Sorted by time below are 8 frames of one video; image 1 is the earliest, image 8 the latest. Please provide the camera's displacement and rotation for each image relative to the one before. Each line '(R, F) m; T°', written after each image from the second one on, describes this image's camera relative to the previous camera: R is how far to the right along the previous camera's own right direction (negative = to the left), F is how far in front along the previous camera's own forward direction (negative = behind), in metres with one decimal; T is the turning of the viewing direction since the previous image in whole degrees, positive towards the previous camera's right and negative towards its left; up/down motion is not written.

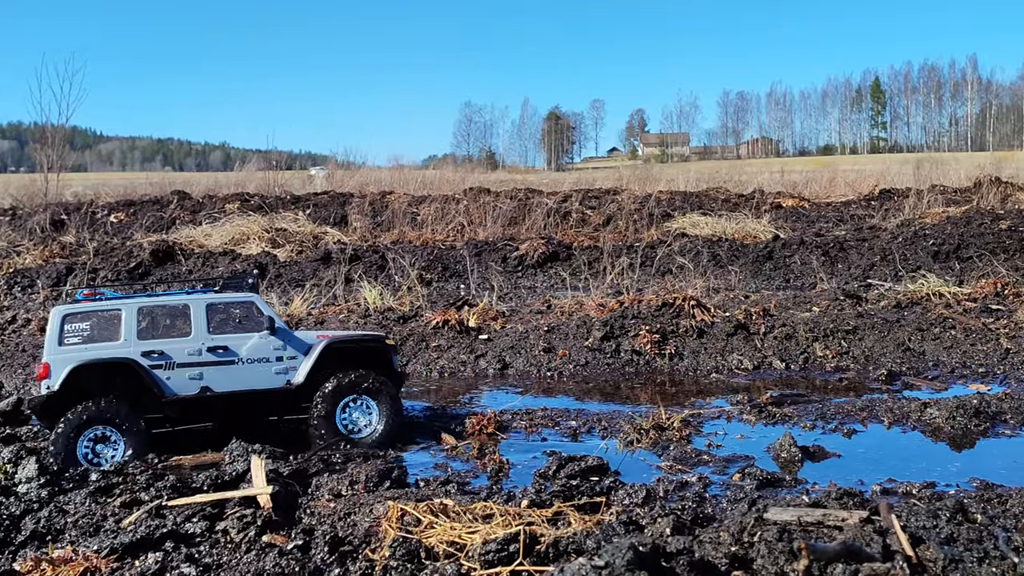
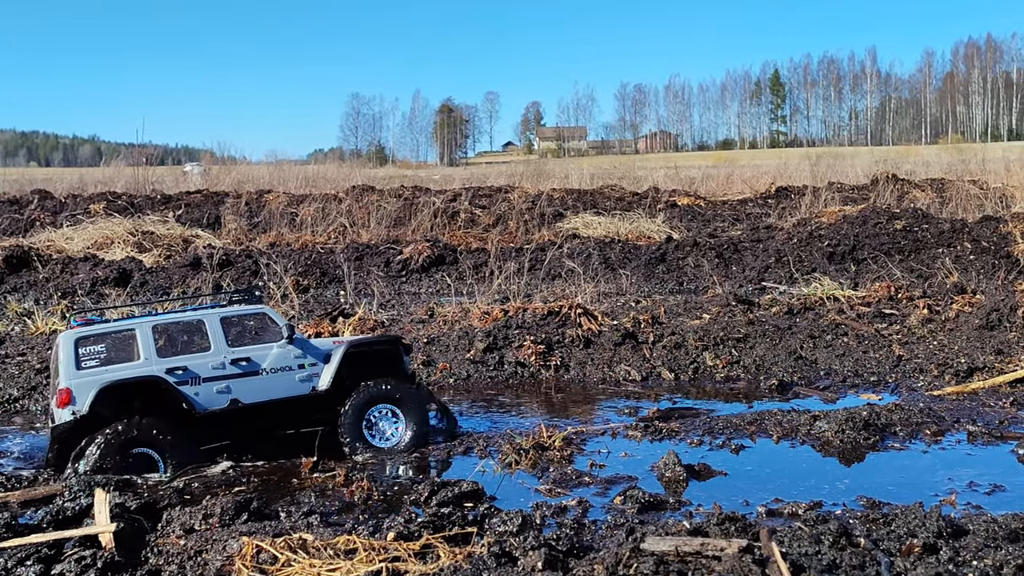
(+0.3, +0.5) m; +4°
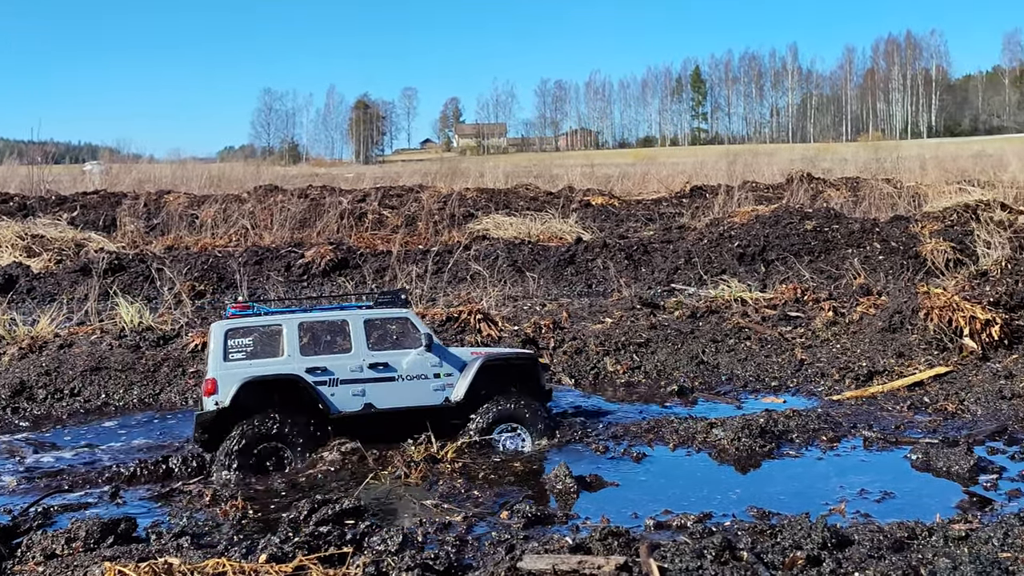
(+0.5, +0.2) m; +2°
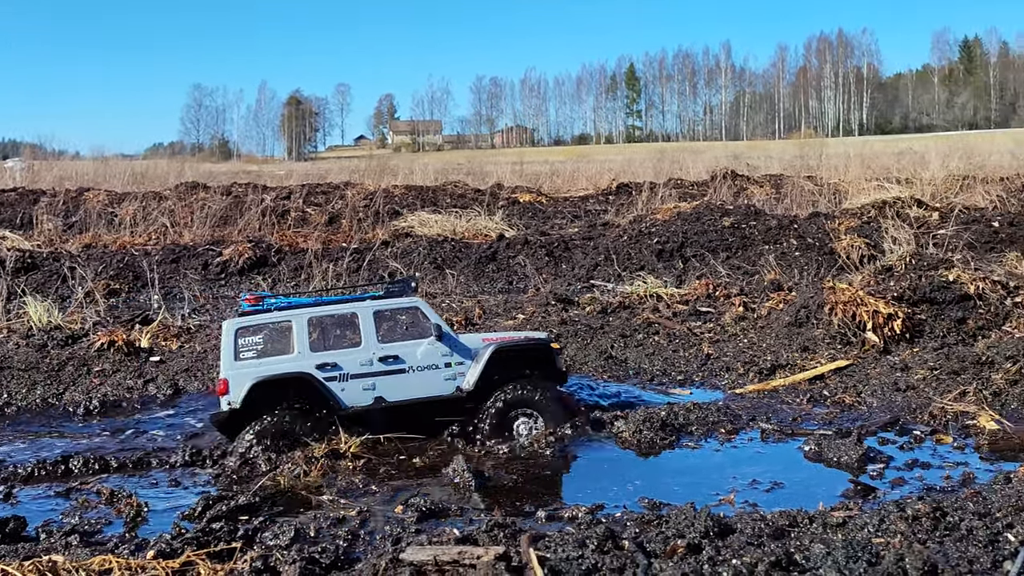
(+0.5, -0.1) m; +1°
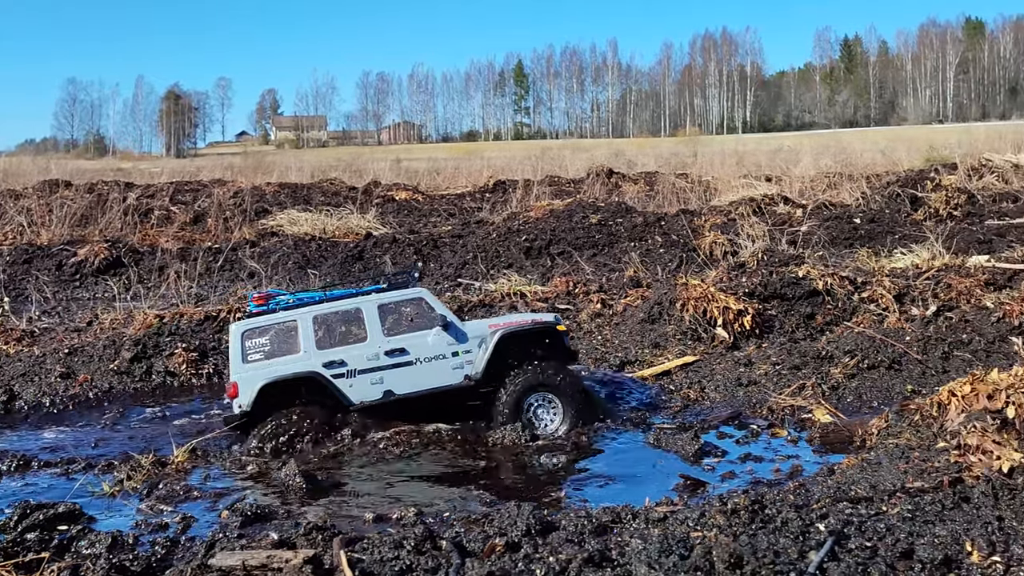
(+0.7, 0.0) m; +3°
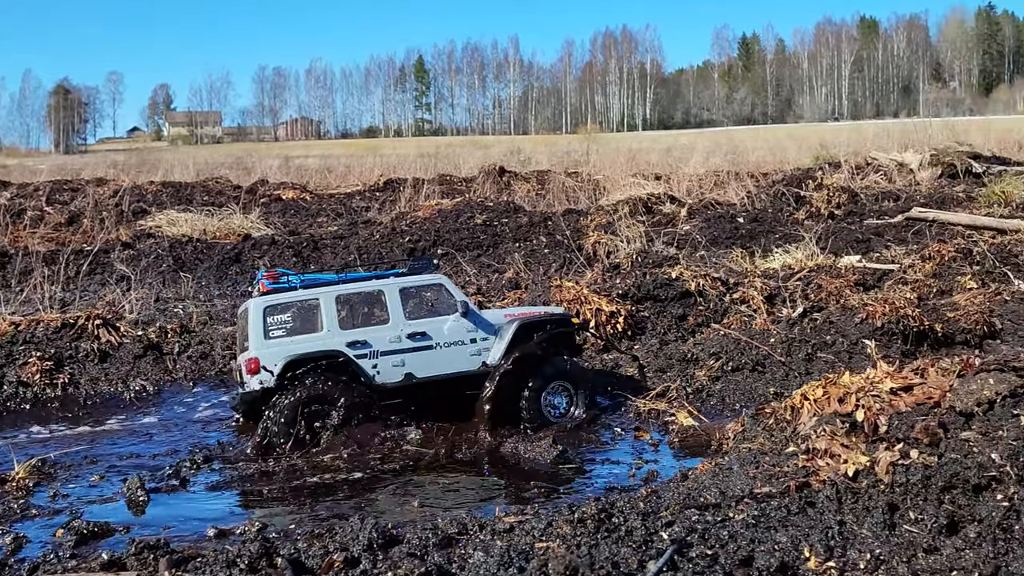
(+0.5, +0.1) m; +3°
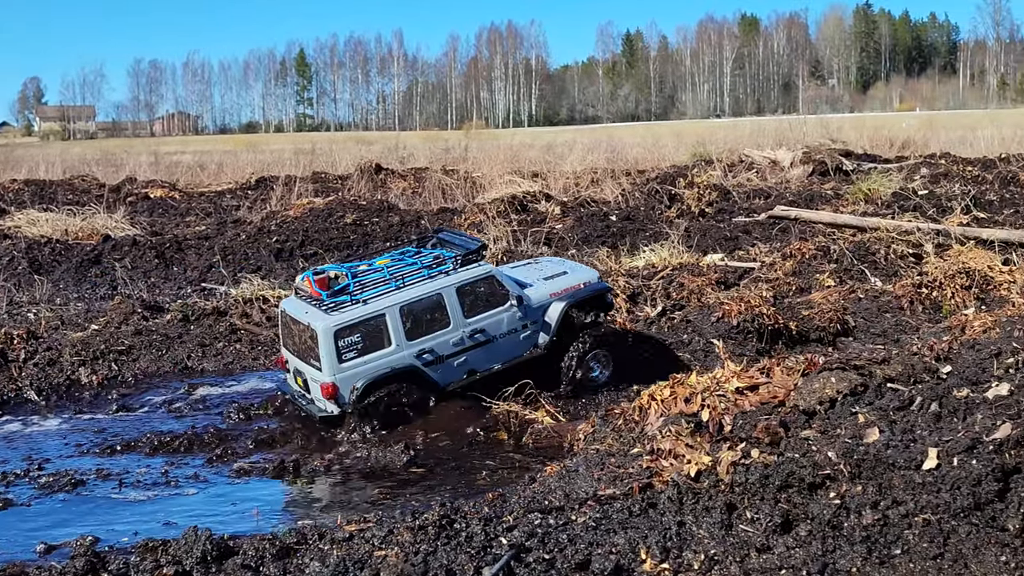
(+0.5, 0.0) m; +4°
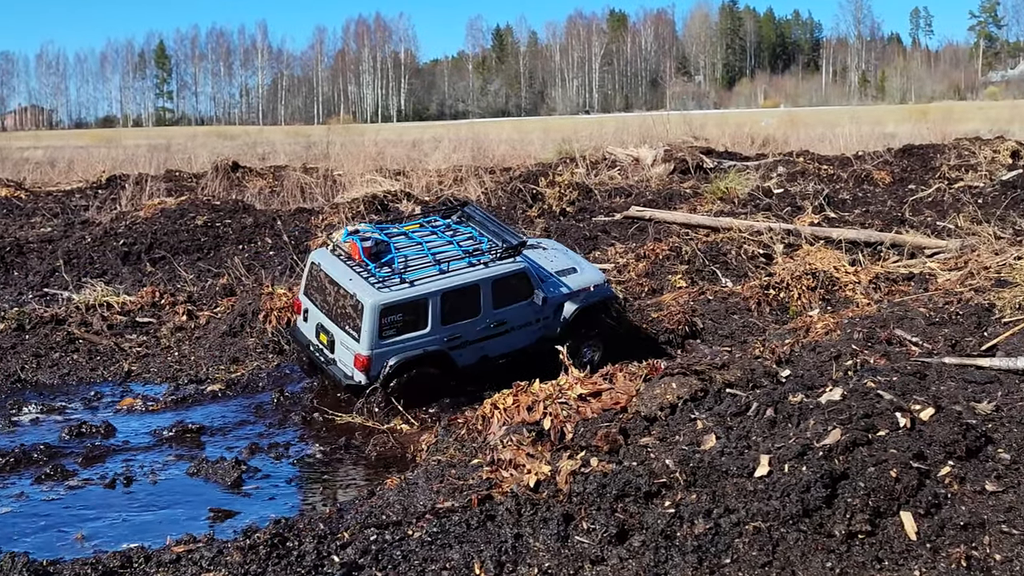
(+0.3, +0.1) m; +5°
